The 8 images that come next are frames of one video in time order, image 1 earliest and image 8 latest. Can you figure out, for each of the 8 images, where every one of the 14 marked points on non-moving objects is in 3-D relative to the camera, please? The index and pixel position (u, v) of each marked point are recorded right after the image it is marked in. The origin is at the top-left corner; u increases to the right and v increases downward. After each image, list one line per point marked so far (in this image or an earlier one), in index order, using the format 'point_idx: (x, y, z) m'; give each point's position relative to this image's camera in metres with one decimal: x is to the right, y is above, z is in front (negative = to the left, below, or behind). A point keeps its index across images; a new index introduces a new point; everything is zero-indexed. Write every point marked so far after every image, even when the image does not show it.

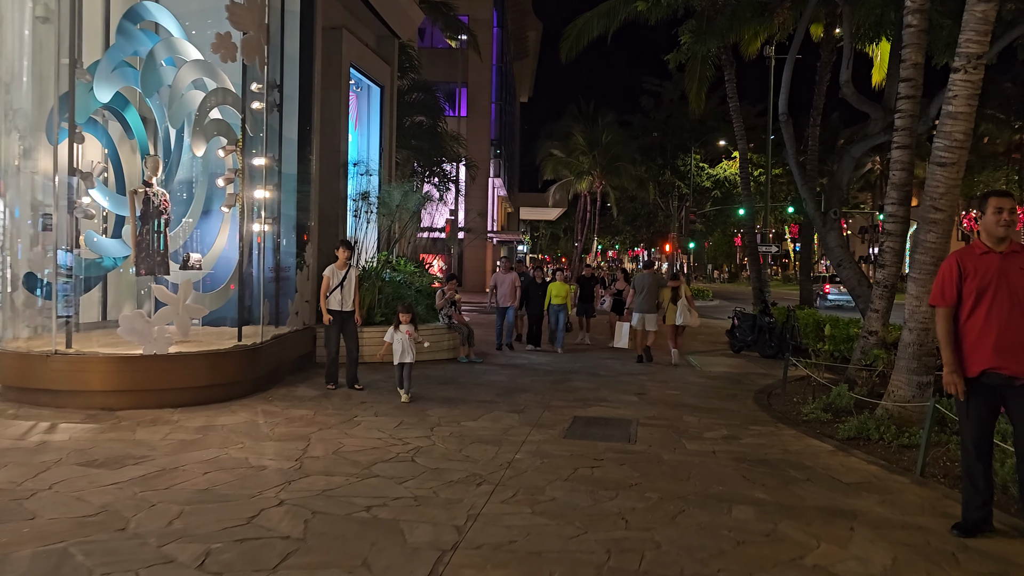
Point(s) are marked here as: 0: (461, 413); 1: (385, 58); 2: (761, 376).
0: (-0.5, -1.2, +8.0) m
1: (-2.3, +4.3, +15.4) m
2: (+3.5, -1.3, +11.9) m
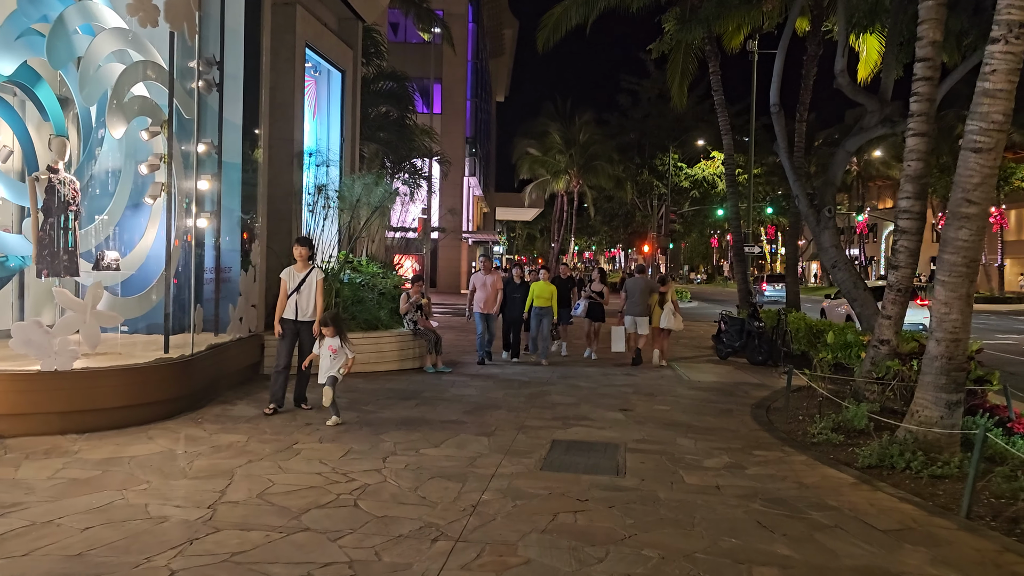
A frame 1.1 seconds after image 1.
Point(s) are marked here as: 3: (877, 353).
0: (-0.8, -1.3, +6.9) m
1: (-2.8, +4.2, +14.3) m
2: (+3.2, -1.3, +10.9) m
3: (+3.7, -0.7, +8.5) m
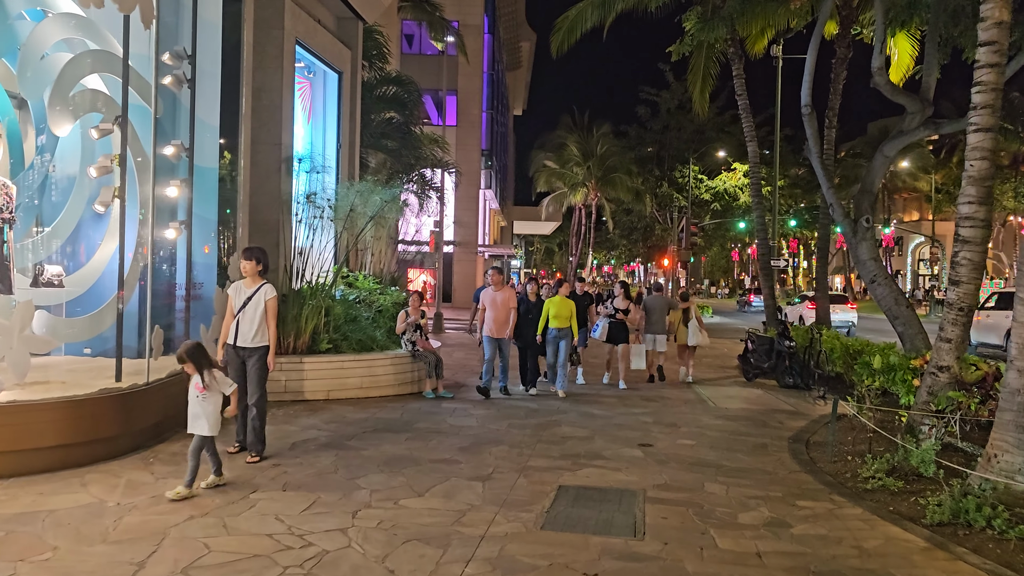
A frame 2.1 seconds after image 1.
0: (-0.8, -1.4, +5.9) m
1: (-2.7, +4.0, +13.4) m
2: (+3.3, -1.5, +9.8) m
3: (+3.7, -0.8, +7.3) m
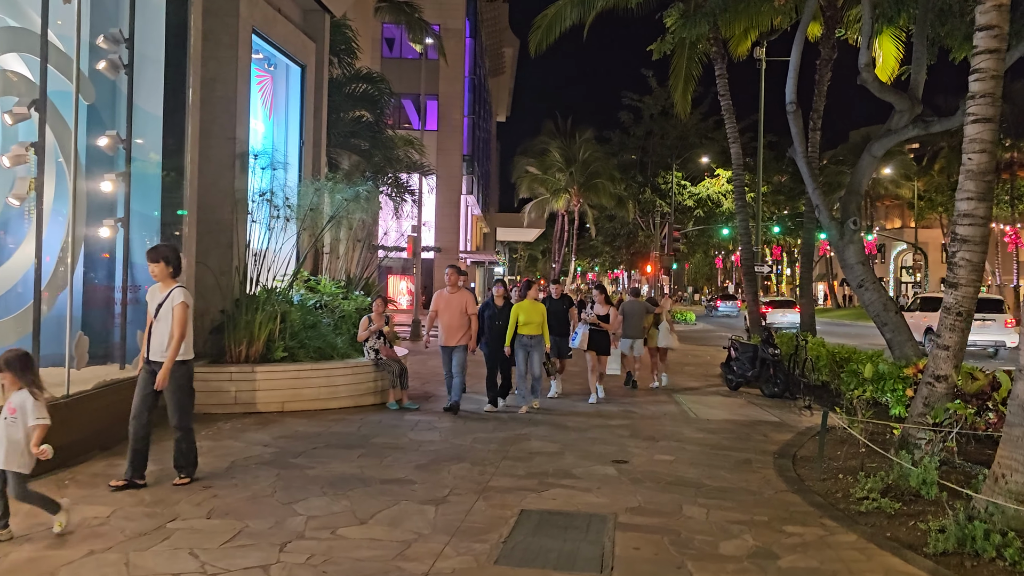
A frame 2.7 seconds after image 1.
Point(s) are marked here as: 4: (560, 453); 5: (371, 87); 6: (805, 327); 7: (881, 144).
0: (-1.0, -1.4, +5.3) m
1: (-3.1, +3.9, +12.8) m
2: (+2.9, -1.6, +9.2) m
3: (+3.4, -0.9, +6.8) m
4: (+0.4, -1.5, +7.3) m
5: (-2.6, +3.8, +15.6) m
6: (+6.1, -0.8, +17.4) m
7: (+5.4, +2.1, +12.2) m
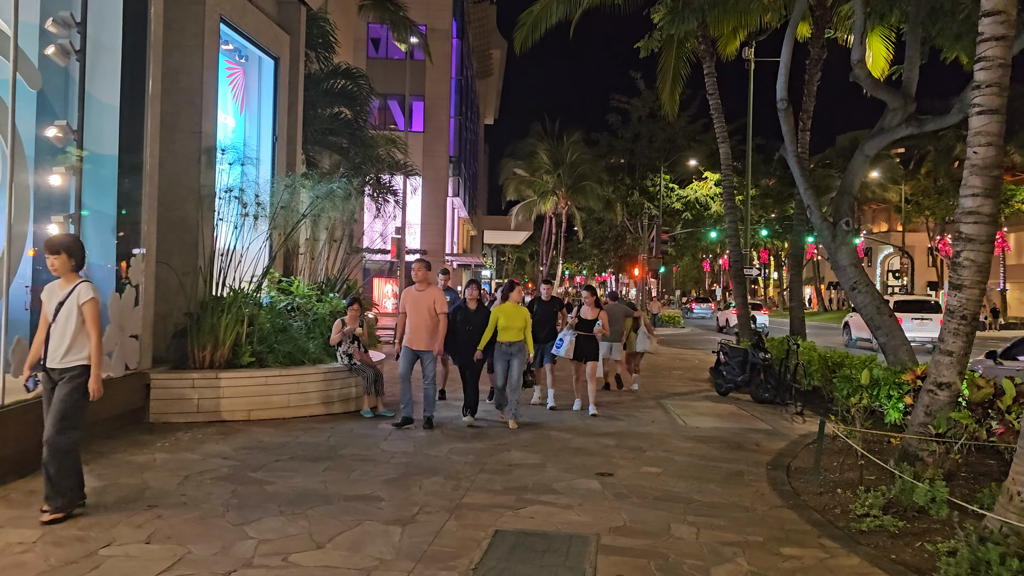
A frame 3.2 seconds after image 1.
0: (-1.2, -1.4, +4.8) m
1: (-3.3, +3.9, +12.3) m
2: (+2.7, -1.6, +8.8) m
3: (+3.3, -0.9, +6.4) m
4: (+0.2, -1.5, +6.9) m
5: (-2.9, +3.8, +15.1) m
6: (+5.8, -0.9, +17.0) m
7: (+5.2, +2.1, +11.9) m
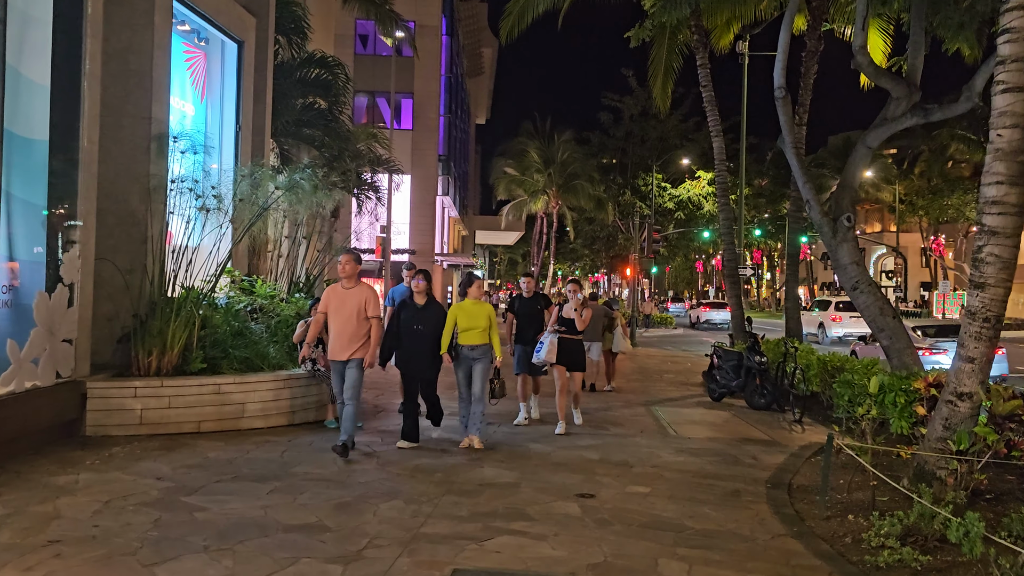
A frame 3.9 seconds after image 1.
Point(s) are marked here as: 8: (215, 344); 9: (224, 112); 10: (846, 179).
0: (-1.4, -1.4, +4.1) m
1: (-3.6, +3.9, +11.6) m
2: (+2.5, -1.6, +8.1) m
3: (+3.0, -0.9, +5.7) m
4: (0.0, -1.5, +6.1) m
5: (-3.2, +3.7, +14.4) m
6: (+5.5, -0.9, +16.3) m
7: (+4.9, +2.1, +11.2) m
8: (-3.0, -0.6, +8.3) m
9: (-3.7, +2.3, +10.6) m
10: (+4.6, +1.5, +11.5) m
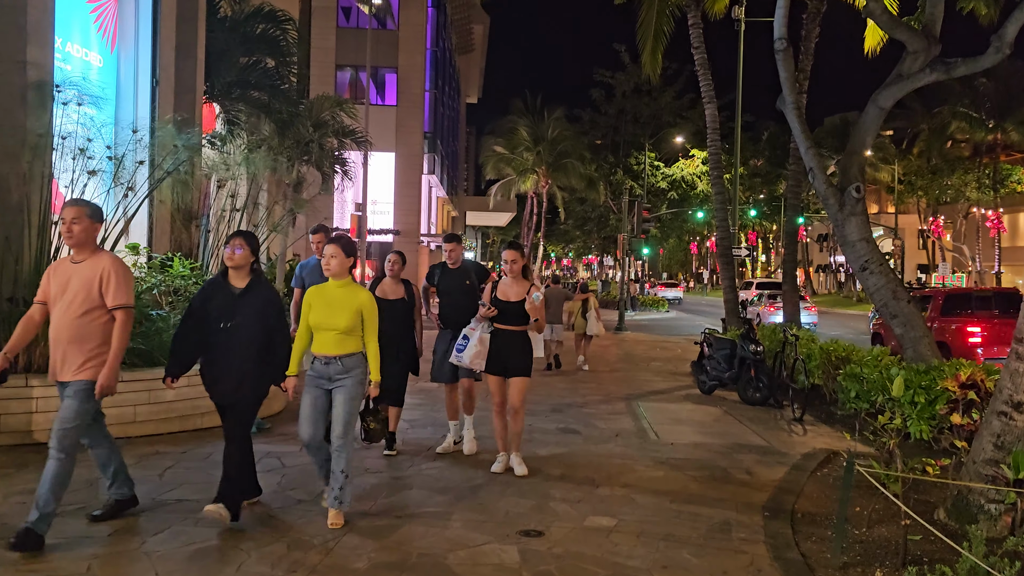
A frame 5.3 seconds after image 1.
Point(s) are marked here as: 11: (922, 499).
0: (-1.8, -1.3, +2.8) m
1: (-4.0, +4.1, +10.1) m
2: (+2.0, -1.4, +6.8) m
3: (+2.6, -0.7, +4.4) m
4: (-0.4, -1.3, +4.8) m
5: (-3.7, +4.1, +12.9) m
6: (+5.0, -0.5, +15.0) m
7: (+4.5, +2.3, +9.8) m
8: (-3.4, -0.4, +6.9) m
9: (-4.1, +2.5, +9.2) m
10: (+4.2, +1.8, +10.1) m
11: (+2.5, -1.3, +5.1) m
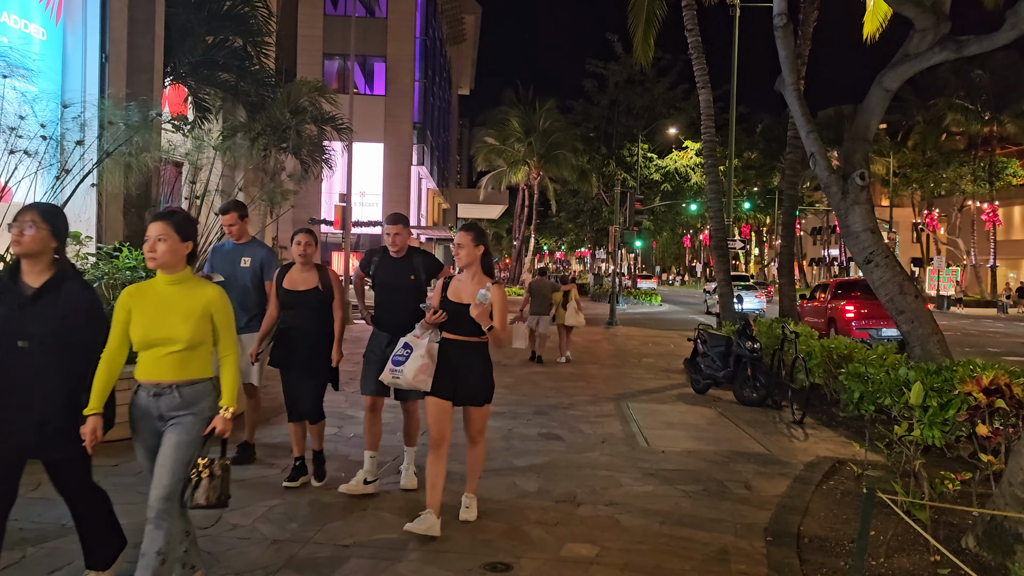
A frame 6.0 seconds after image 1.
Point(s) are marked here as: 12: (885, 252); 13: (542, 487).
0: (-2.0, -1.3, +2.1) m
1: (-4.3, +4.2, +9.4) m
2: (+1.8, -1.4, +6.2) m
3: (+2.5, -0.7, +3.8) m
4: (-0.6, -1.3, +4.2) m
5: (-3.9, +4.2, +12.2) m
6: (+4.8, -0.4, +14.4) m
7: (+4.3, +2.4, +9.2) m
8: (-3.6, -0.3, +6.2) m
9: (-4.3, +2.6, +8.5) m
10: (+4.0, +1.8, +9.5) m
11: (+2.3, -1.2, +4.4) m
12: (+4.0, +0.4, +8.7) m
13: (+0.2, -1.3, +5.5) m
